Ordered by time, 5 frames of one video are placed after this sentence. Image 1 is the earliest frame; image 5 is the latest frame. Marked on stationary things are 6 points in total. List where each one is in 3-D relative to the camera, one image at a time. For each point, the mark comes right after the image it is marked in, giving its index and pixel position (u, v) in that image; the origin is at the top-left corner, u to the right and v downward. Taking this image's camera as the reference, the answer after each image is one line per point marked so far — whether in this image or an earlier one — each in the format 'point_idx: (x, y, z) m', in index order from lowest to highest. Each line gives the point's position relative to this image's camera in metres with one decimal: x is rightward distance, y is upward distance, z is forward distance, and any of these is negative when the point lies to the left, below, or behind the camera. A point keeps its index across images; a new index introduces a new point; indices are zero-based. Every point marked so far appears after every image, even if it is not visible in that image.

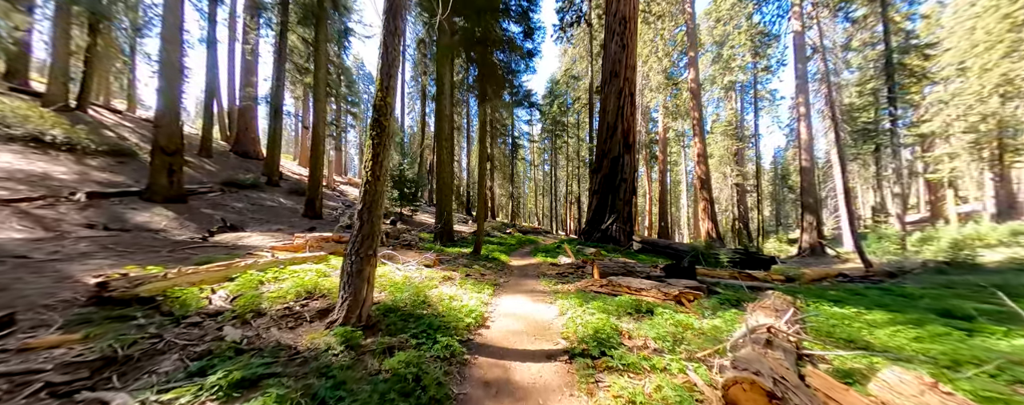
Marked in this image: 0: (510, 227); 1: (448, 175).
0: (-0.1, -1.5, +17.0) m
1: (-2.0, +0.9, +9.4) m
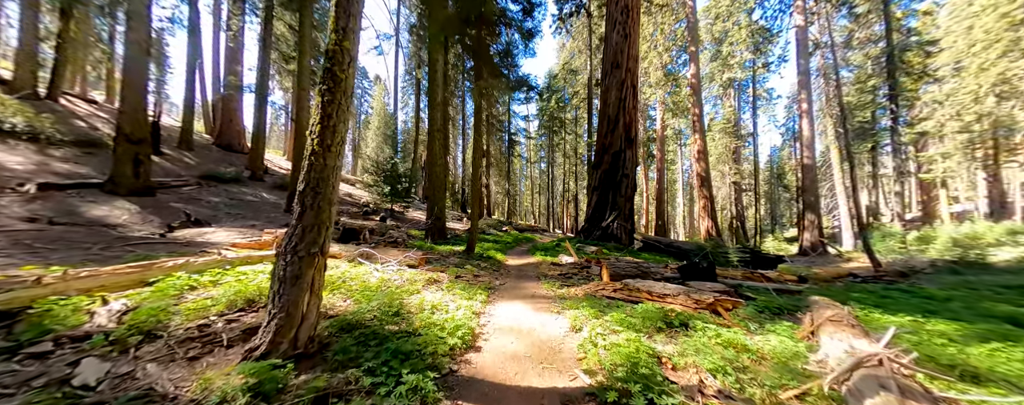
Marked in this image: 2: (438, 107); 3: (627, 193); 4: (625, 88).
0: (-0.3, -1.3, +16.5) m
1: (-2.1, +1.0, +8.8) m
2: (-2.2, +3.0, +8.9) m
3: (+4.2, +0.4, +10.7) m
4: (+4.3, +4.3, +11.0) m
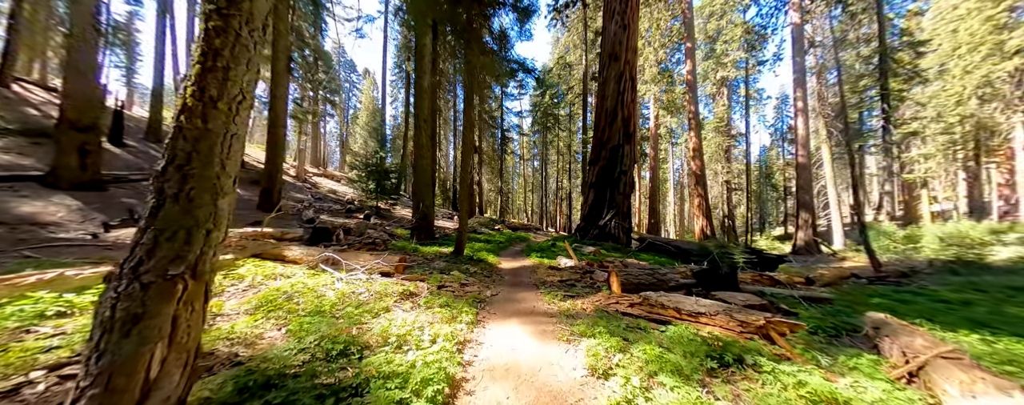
0: (-0.8, -1.2, +15.9) m
1: (-2.3, +1.1, +8.1) m
2: (-2.4, +3.0, +8.2) m
3: (+4.0, +0.4, +10.3) m
4: (+4.0, +4.4, +10.5) m
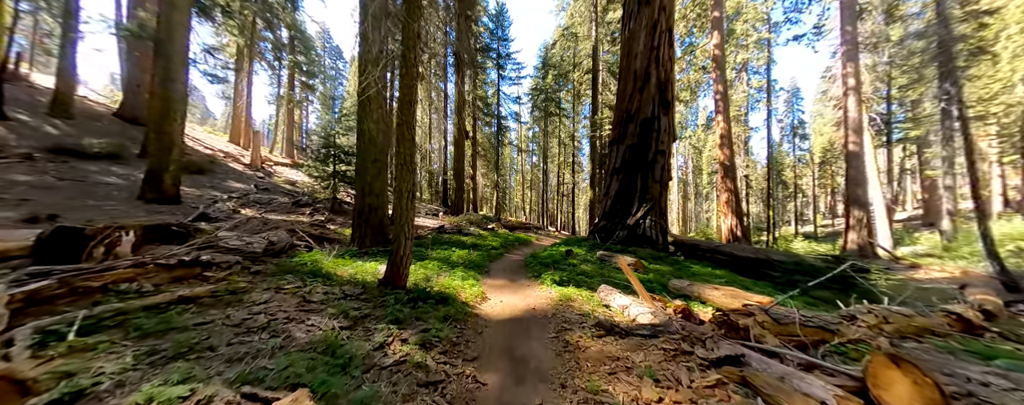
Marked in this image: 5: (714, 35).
0: (-0.9, -0.9, +13.2) m
1: (-2.4, +1.4, +5.4) m
2: (-2.5, +3.3, +5.5) m
3: (+3.9, +0.7, +7.6) m
4: (+4.0, +4.6, +7.8) m
5: (+11.0, +9.0, +15.7) m
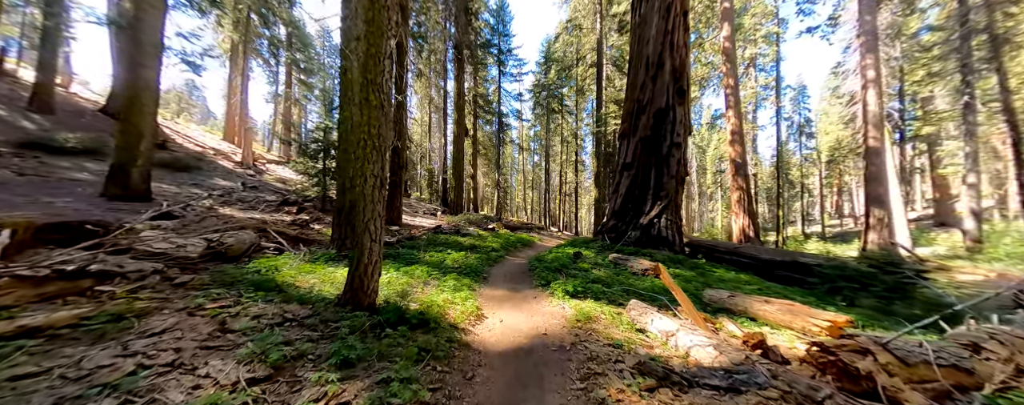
0: (-0.8, -0.8, +12.6) m
1: (-2.3, +1.4, +4.8) m
2: (-2.4, +3.3, +4.9) m
3: (+4.0, +0.7, +7.0) m
4: (+4.0, +4.7, +7.2) m
5: (+11.1, +9.1, +15.1) m
